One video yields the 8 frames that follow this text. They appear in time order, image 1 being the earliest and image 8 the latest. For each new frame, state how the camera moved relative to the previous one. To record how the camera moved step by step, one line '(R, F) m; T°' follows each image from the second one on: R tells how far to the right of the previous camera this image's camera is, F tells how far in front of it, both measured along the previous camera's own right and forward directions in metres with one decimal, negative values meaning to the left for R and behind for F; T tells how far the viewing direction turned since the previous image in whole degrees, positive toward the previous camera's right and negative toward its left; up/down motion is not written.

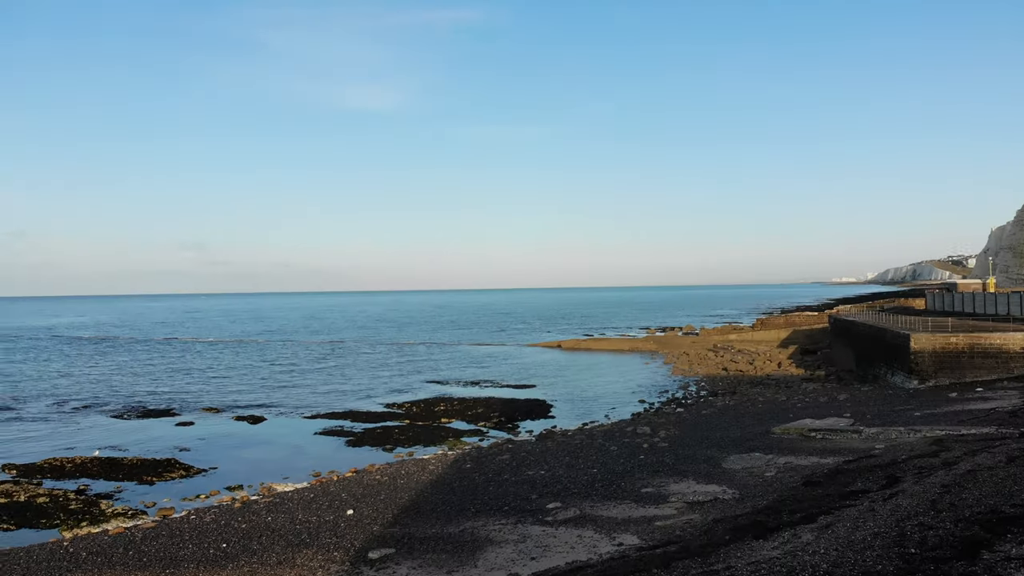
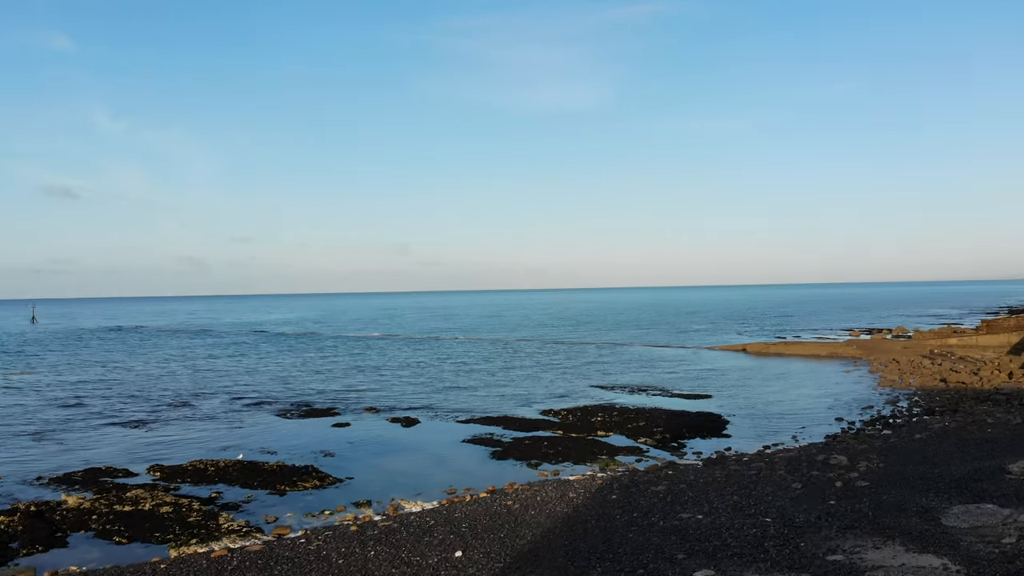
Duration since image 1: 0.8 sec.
(+0.7, +3.2) m; -12°
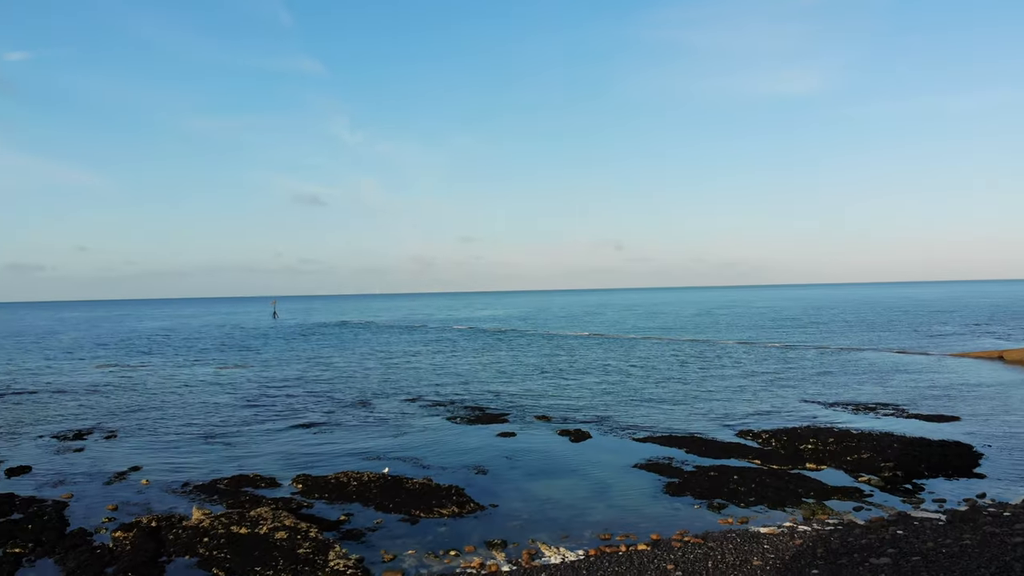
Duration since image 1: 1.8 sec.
(+0.9, +4.0) m; -14°
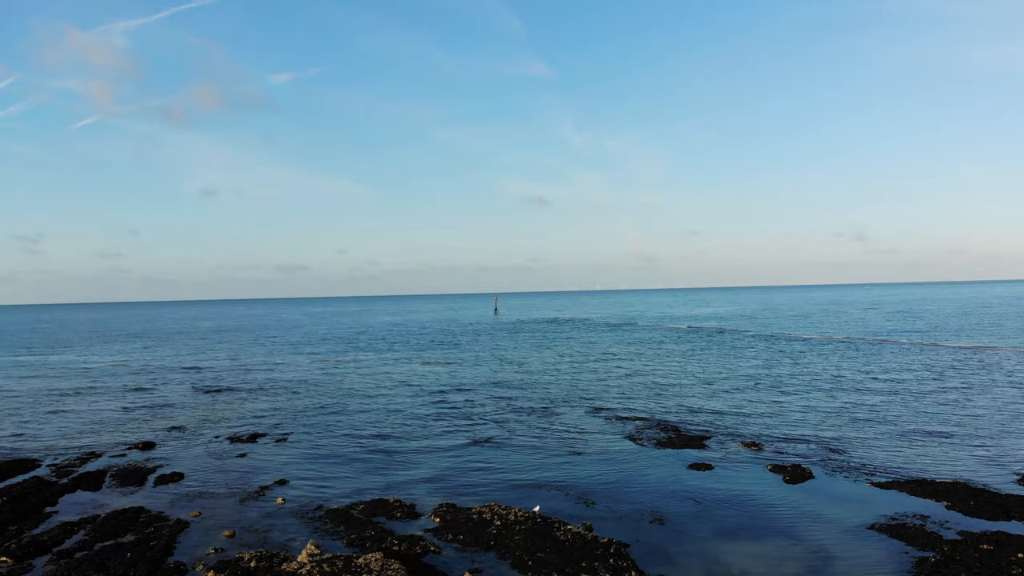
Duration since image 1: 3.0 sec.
(+0.9, +4.8) m; -14°
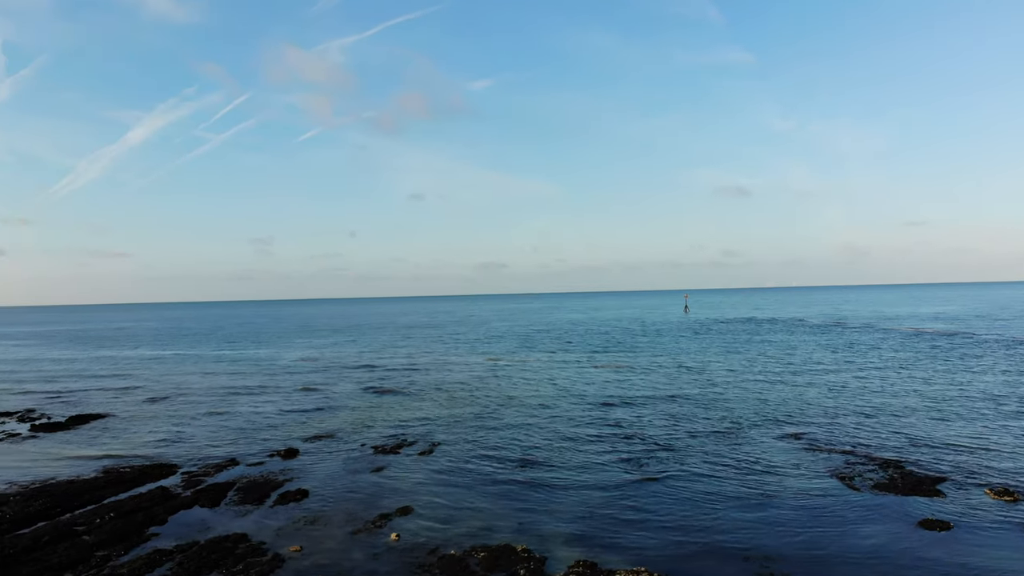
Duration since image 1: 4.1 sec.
(+0.6, +4.3) m; -12°
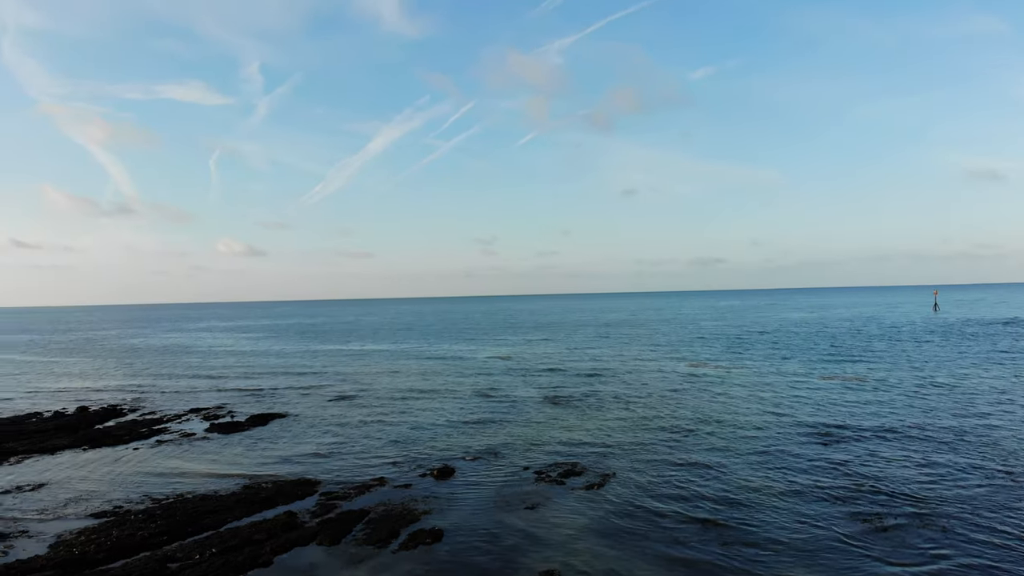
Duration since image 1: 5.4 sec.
(+0.6, +5.0) m; -13°
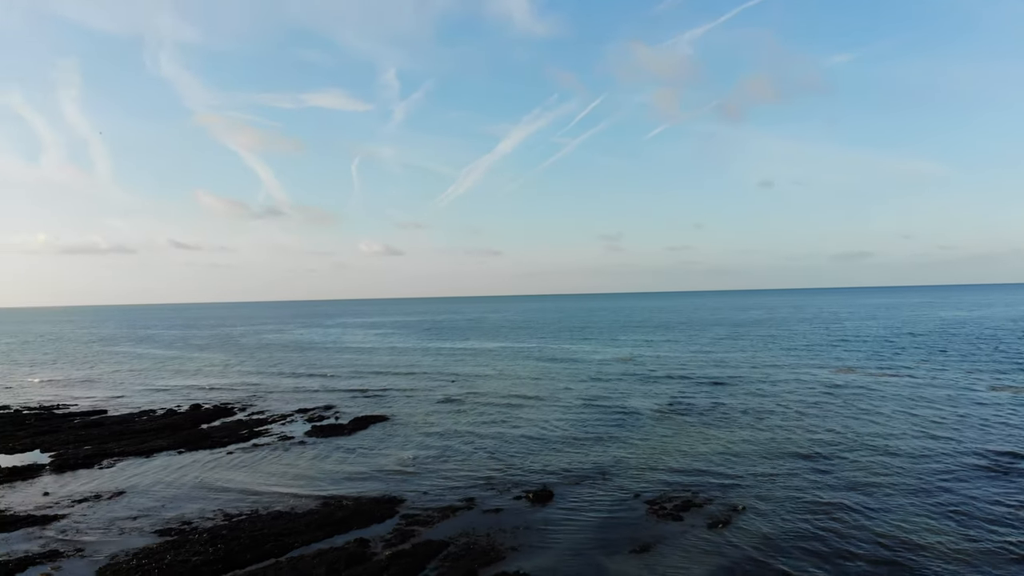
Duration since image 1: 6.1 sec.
(+0.5, +3.1) m; -8°
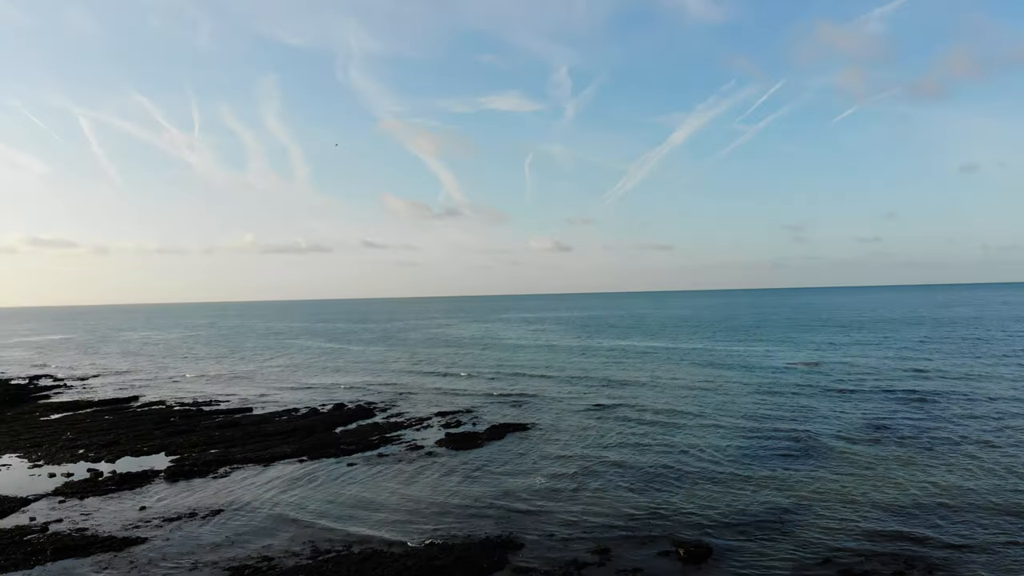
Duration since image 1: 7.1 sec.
(+0.5, +4.3) m; -11°
